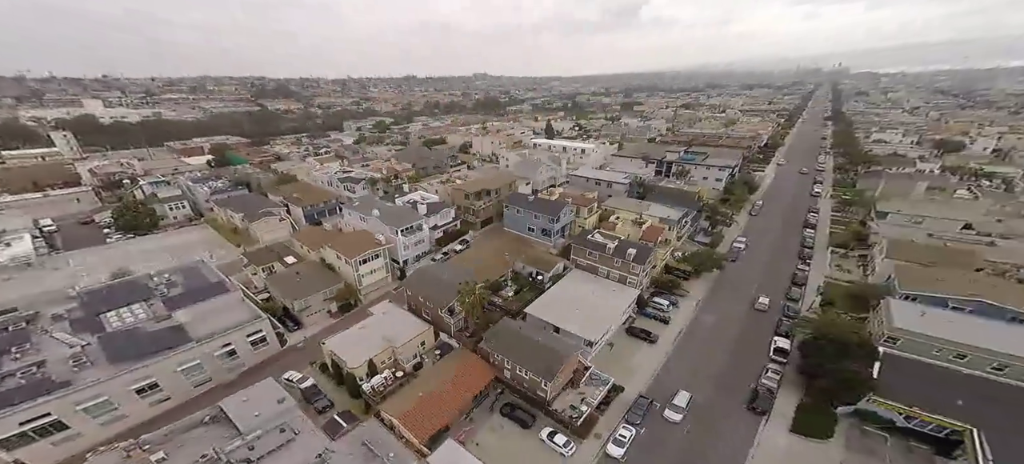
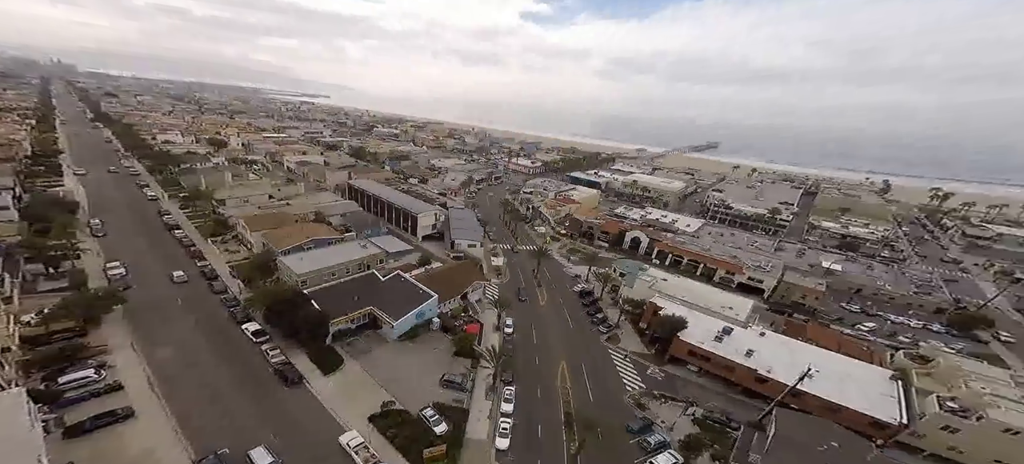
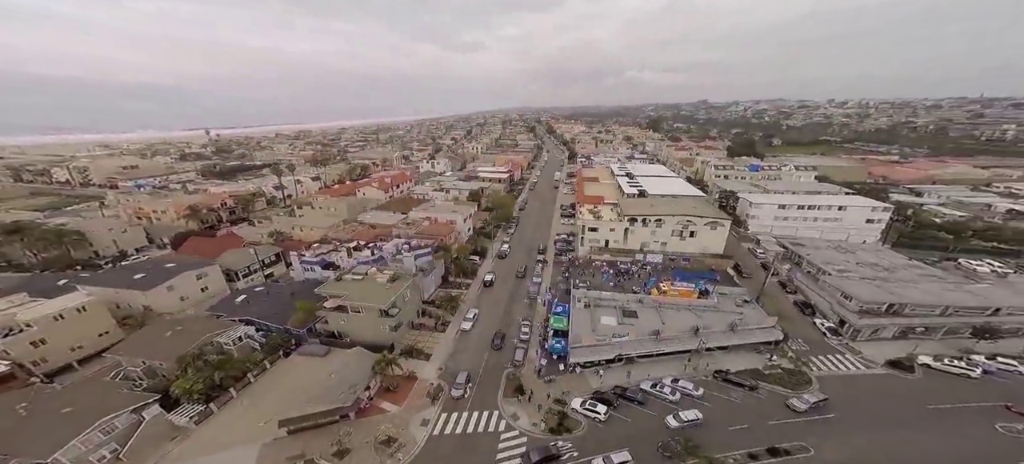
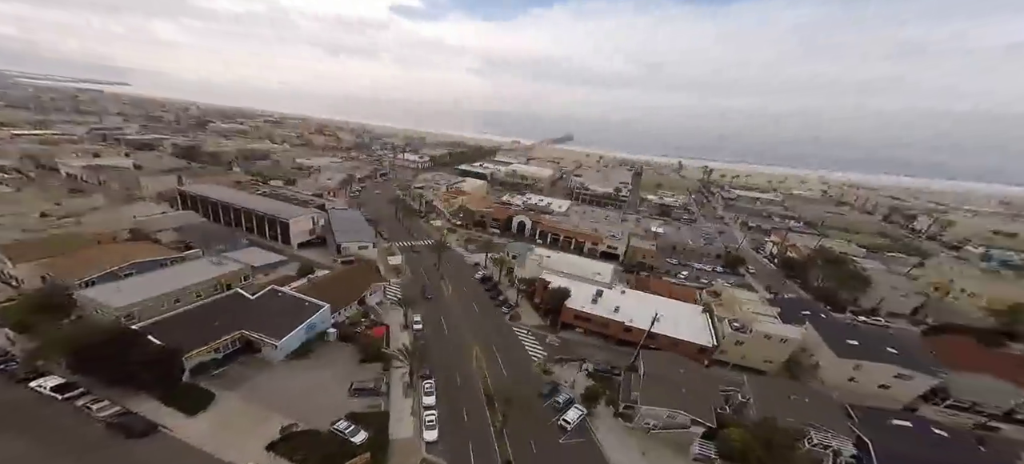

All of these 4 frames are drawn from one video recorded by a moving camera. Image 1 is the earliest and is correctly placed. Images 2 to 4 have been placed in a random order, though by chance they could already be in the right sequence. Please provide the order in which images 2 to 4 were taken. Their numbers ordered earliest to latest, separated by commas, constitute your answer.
2, 4, 3
